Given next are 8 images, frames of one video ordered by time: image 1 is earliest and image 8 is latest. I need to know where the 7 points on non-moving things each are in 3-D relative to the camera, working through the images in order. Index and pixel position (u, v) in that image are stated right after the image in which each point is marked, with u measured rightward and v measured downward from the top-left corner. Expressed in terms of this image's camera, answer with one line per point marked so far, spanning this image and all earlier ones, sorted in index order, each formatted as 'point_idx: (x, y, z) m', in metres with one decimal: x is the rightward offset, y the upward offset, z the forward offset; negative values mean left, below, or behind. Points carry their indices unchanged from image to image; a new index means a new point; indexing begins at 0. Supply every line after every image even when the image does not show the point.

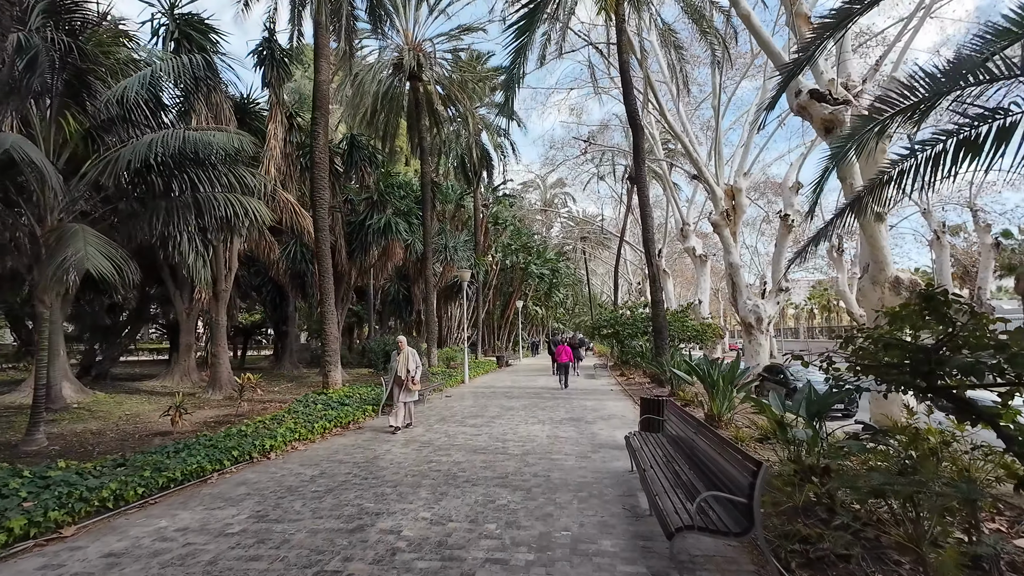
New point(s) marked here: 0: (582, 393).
0: (+1.9, -2.8, +13.1) m
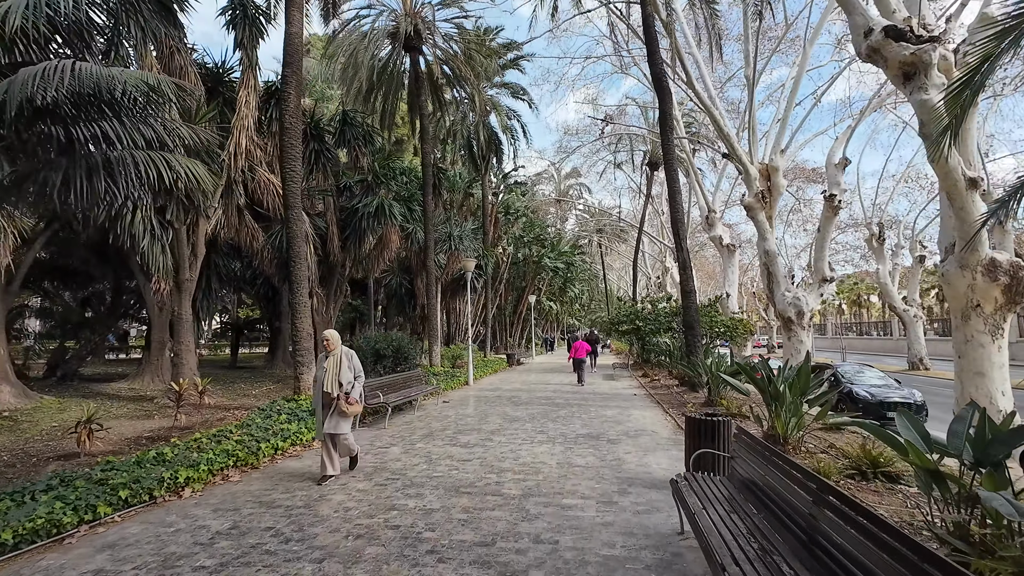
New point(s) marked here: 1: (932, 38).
0: (+2.1, -2.6, +11.3) m
1: (+7.0, +4.2, +8.1) m
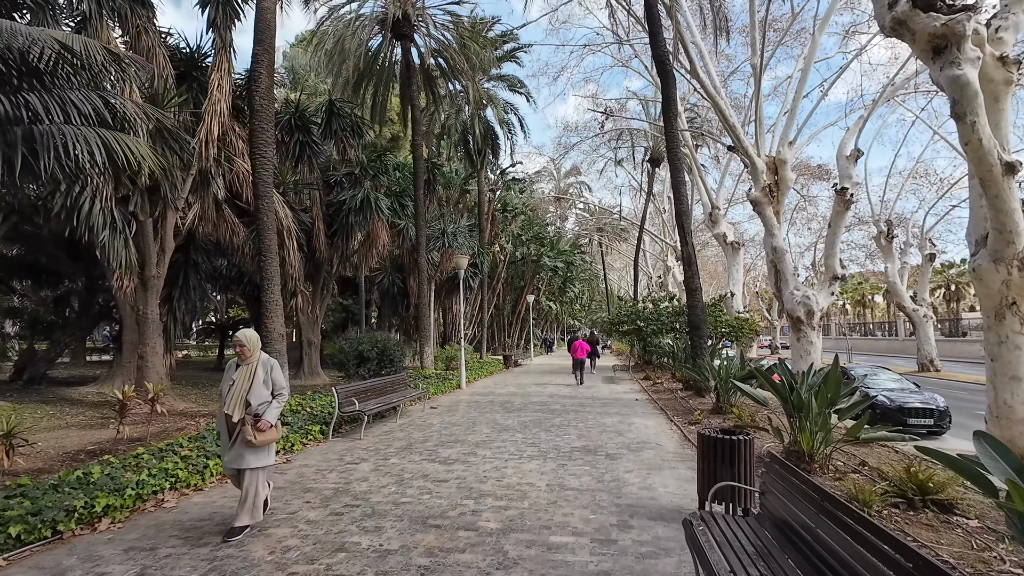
0: (+1.9, -2.5, +10.5) m
1: (+6.9, +4.3, +7.3) m
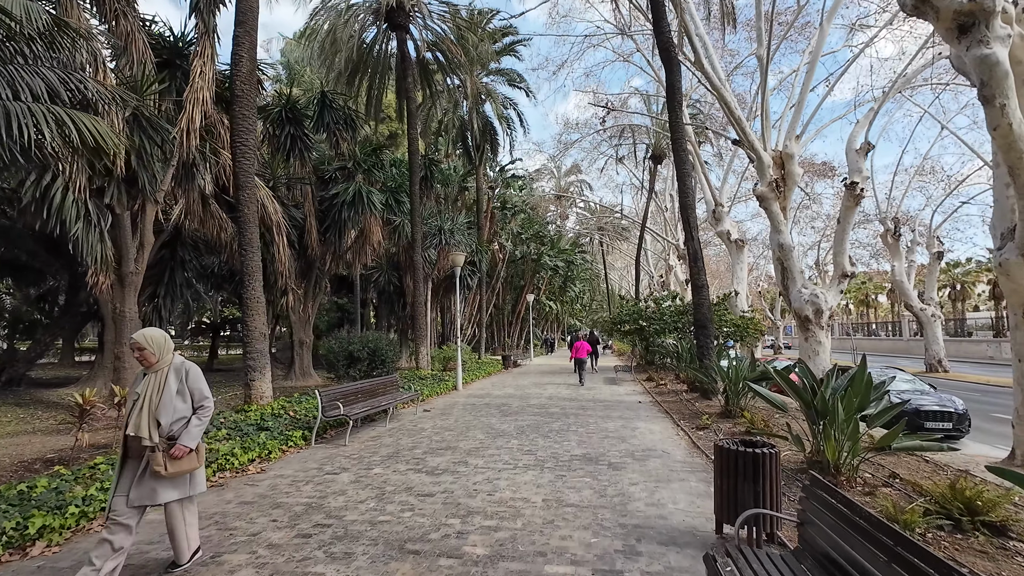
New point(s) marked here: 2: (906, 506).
0: (+1.8, -2.5, +10.0) m
1: (+6.8, +4.3, +6.8) m
2: (+3.2, -1.8, +3.9) m
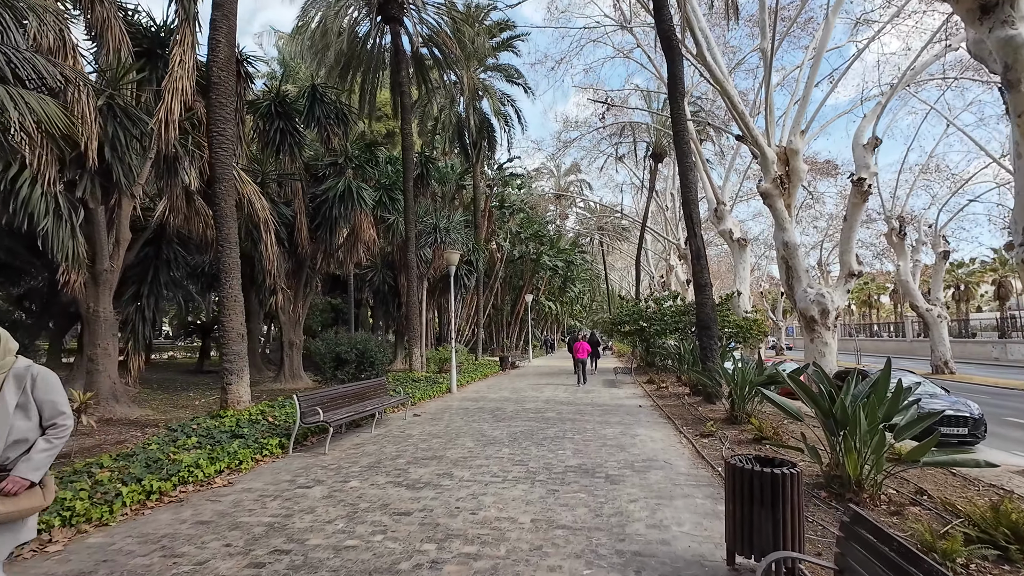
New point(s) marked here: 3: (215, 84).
0: (+1.7, -2.4, +9.5) m
1: (+6.7, +4.4, +6.3) m
2: (+3.1, -1.7, +3.5) m
3: (-4.8, +3.3, +7.8) m
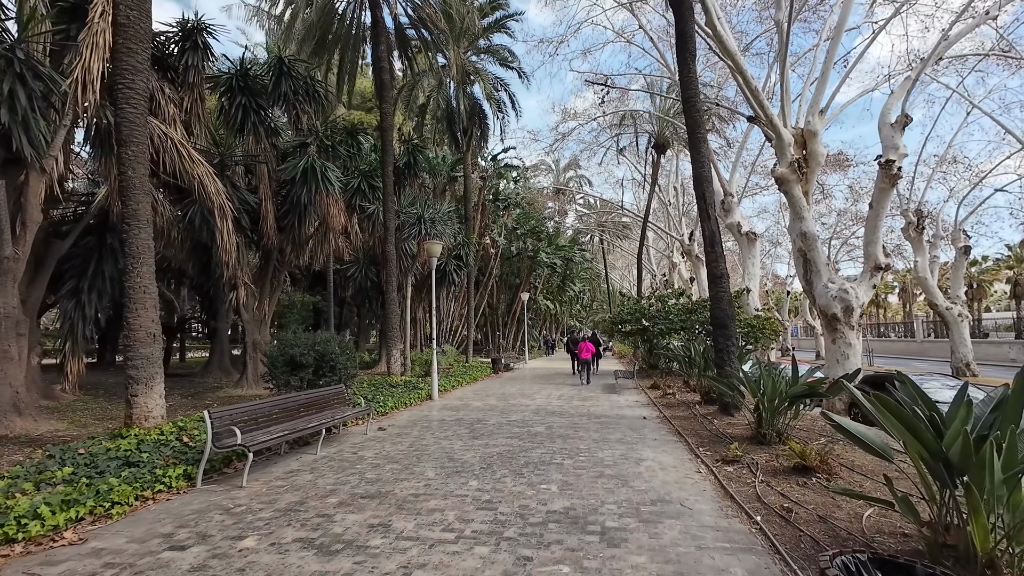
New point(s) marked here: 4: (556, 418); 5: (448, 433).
0: (+1.4, -2.3, +8.1) m
1: (+6.4, +4.5, +4.9) m
2: (+2.8, -1.6, +2.0) m
3: (-5.1, +3.4, +6.3) m
4: (+0.8, -2.3, +8.7) m
5: (-1.0, -2.3, +7.9) m
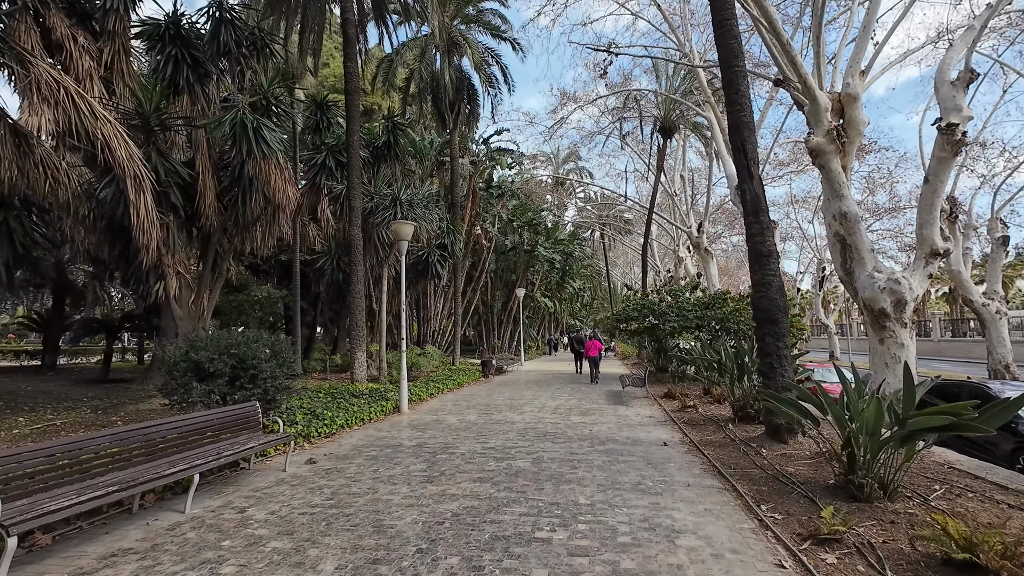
0: (+1.1, -2.1, +5.9) m
1: (+6.1, +4.7, +2.7) m
2: (+2.4, -1.4, -0.1) m
3: (-5.4, +3.6, +4.2) m
4: (+0.5, -2.1, +6.6) m
5: (-1.3, -2.1, +5.7) m
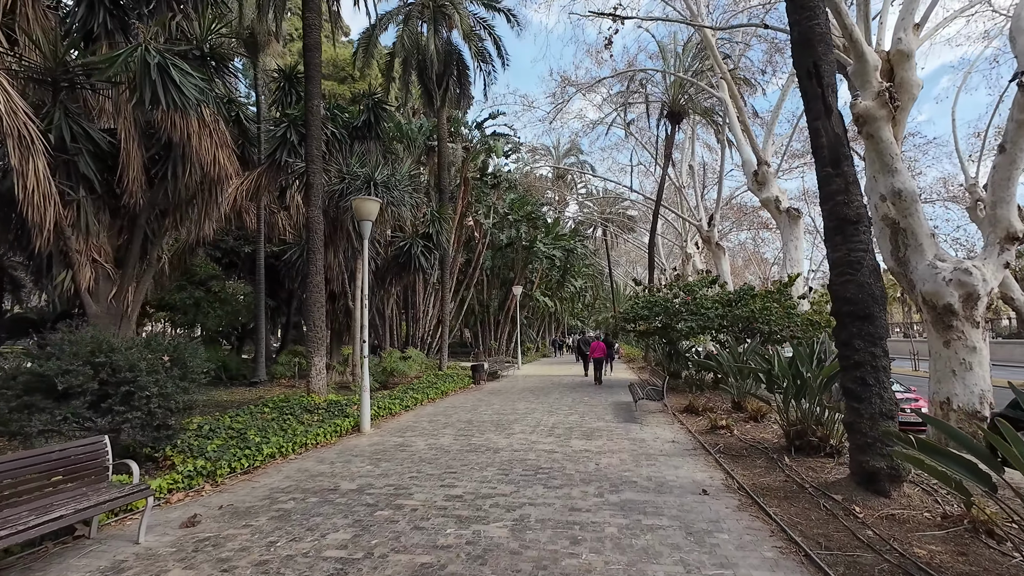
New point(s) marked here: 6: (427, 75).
0: (+0.9, -1.9, +4.0) m
1: (+5.8, +4.9, +0.8) m
2: (+2.2, -1.2, -2.1) m
3: (-5.7, +3.8, +2.3) m
4: (+0.3, -2.0, +4.7) m
5: (-1.6, -2.0, +3.8) m
6: (-3.0, +7.5, +16.8) m
